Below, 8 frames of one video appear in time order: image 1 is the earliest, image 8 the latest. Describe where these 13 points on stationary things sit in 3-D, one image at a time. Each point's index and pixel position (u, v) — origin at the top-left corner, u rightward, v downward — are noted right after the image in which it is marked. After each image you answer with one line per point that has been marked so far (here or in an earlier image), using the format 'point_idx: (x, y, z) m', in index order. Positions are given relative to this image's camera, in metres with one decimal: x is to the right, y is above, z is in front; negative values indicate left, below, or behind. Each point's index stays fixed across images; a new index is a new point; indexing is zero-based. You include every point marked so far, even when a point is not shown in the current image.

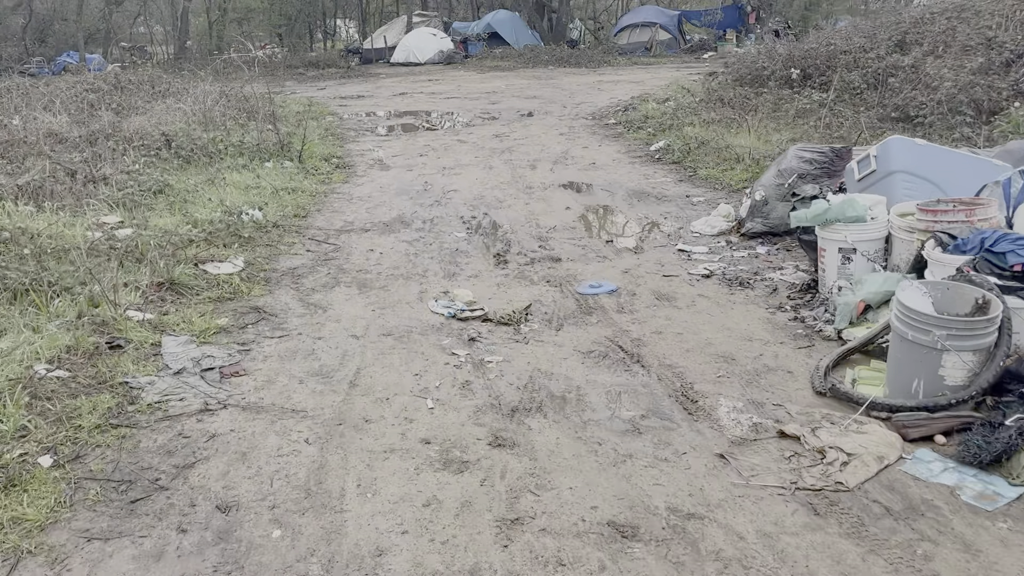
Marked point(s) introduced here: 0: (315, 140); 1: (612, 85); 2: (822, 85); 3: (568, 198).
0: (-1.9, +1.4, +8.0) m
1: (+1.9, +3.7, +15.3) m
2: (+3.3, +2.1, +8.8) m
3: (+0.4, +0.6, +5.5) m
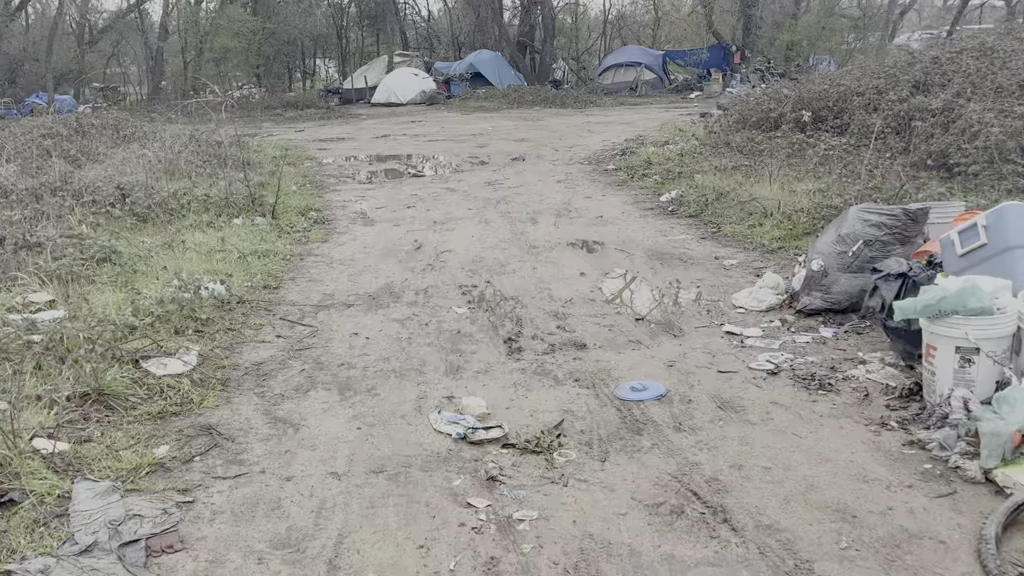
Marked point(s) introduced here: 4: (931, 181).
0: (-2.0, +0.9, +7.3) m
1: (+1.6, +2.9, +14.8) m
2: (+3.2, +1.6, +8.2) m
3: (+0.4, +0.2, +4.9) m
4: (+2.9, +0.7, +5.7) m
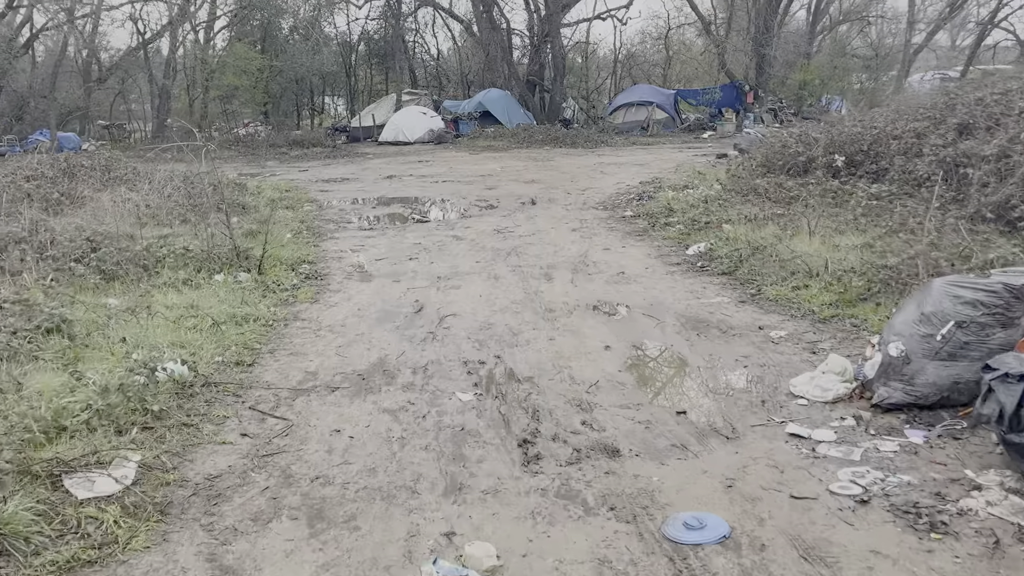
0: (-1.9, +0.4, +6.8) m
1: (+1.8, +2.1, +14.3) m
2: (+3.3, +1.0, +7.6) m
3: (+0.5, -0.2, +4.2) m
4: (+3.0, +0.3, +5.1) m
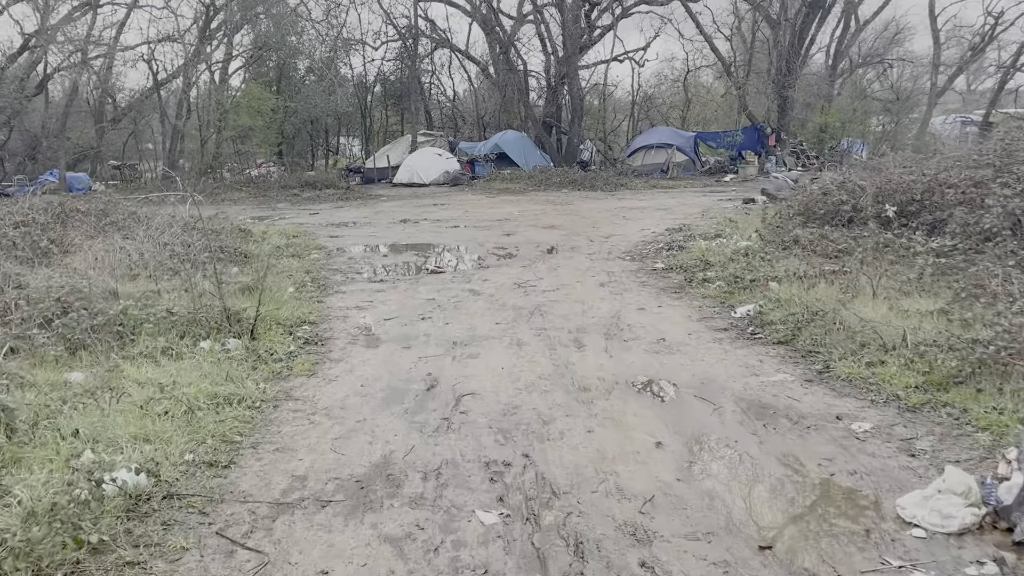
0: (-1.7, -0.1, +6.2) m
1: (+2.1, +1.2, +13.7) m
2: (+3.5, +0.5, +7.0) m
3: (+0.6, -0.5, +3.6) m
4: (+3.1, -0.1, +4.4) m
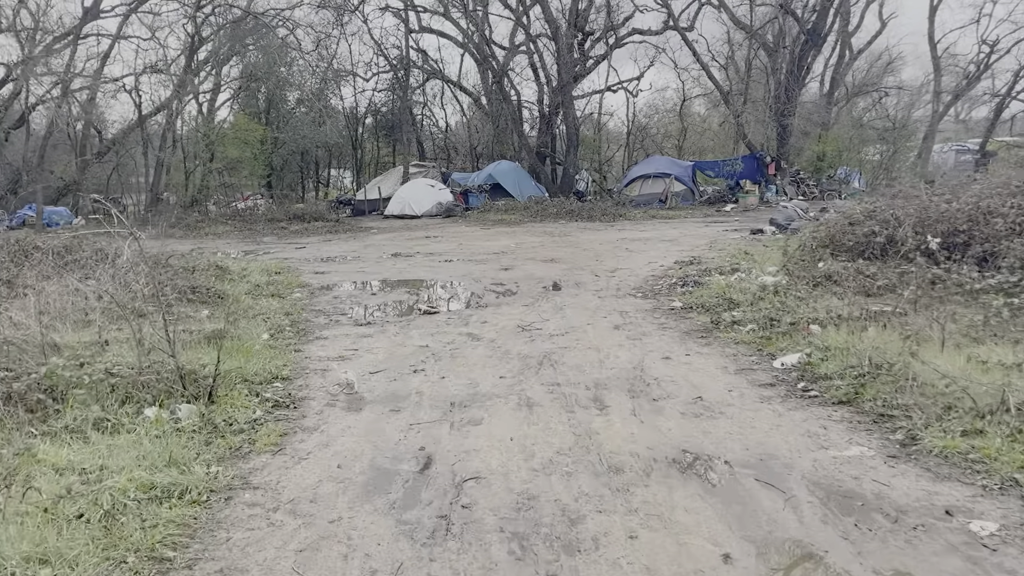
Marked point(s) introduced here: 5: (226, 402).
0: (-1.7, -0.4, +5.4) m
1: (+2.1, +0.7, +13.0) m
2: (+3.5, +0.2, +6.3) m
3: (+0.6, -0.7, +2.8) m
4: (+3.2, -0.3, +3.7) m
5: (-1.4, -0.5, +4.0) m
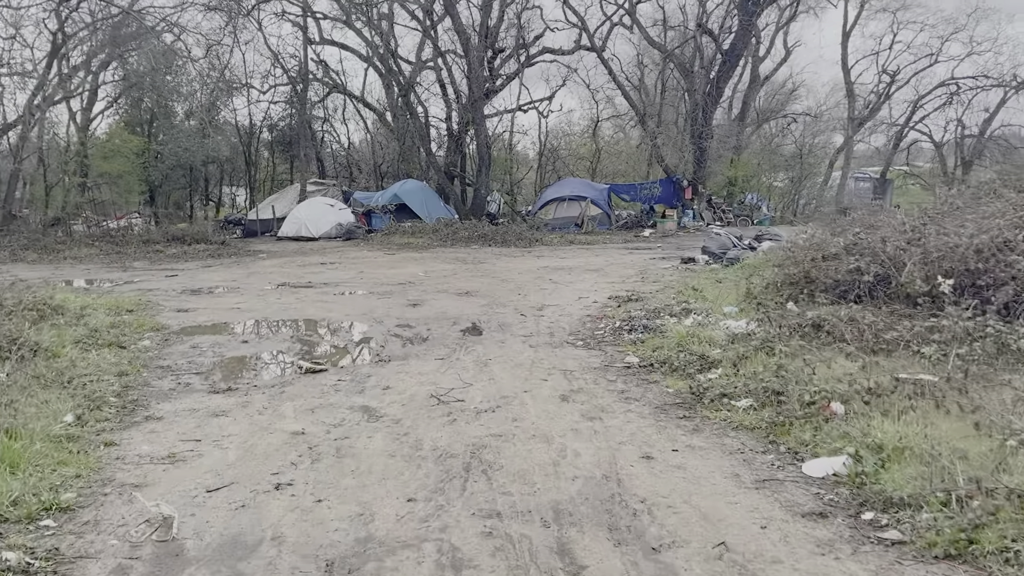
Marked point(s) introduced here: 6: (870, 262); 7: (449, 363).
0: (-2.0, -0.7, +3.6) m
1: (+0.8, +0.2, +11.6) m
2: (+3.0, -0.1, +5.1) m
3: (+0.5, -1.0, +1.3) m
4: (+2.9, -0.6, +2.4) m
5: (-1.6, -0.8, +2.3) m
6: (+2.7, +0.2, +6.2) m
7: (-0.4, -0.5, +5.8) m
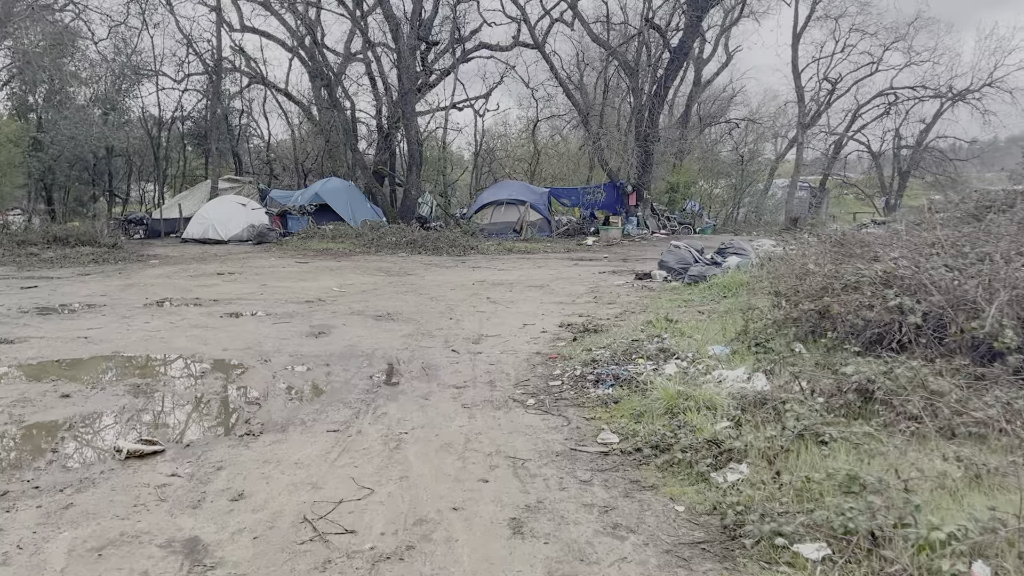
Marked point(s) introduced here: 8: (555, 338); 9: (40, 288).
0: (-2.2, -0.9, +1.7) m
1: (0.0, -0.1, +9.9) m
2: (+2.7, -0.4, +3.6) m
3: (+0.5, -1.2, -0.4) m
4: (+2.8, -0.8, +1.0) m
5: (-1.7, -1.0, +0.4) m
6: (+2.3, -0.1, +4.7) m
7: (-0.8, -0.7, +4.0) m
8: (+0.4, -0.4, +6.7) m
9: (-6.0, 0.0, +10.4) m
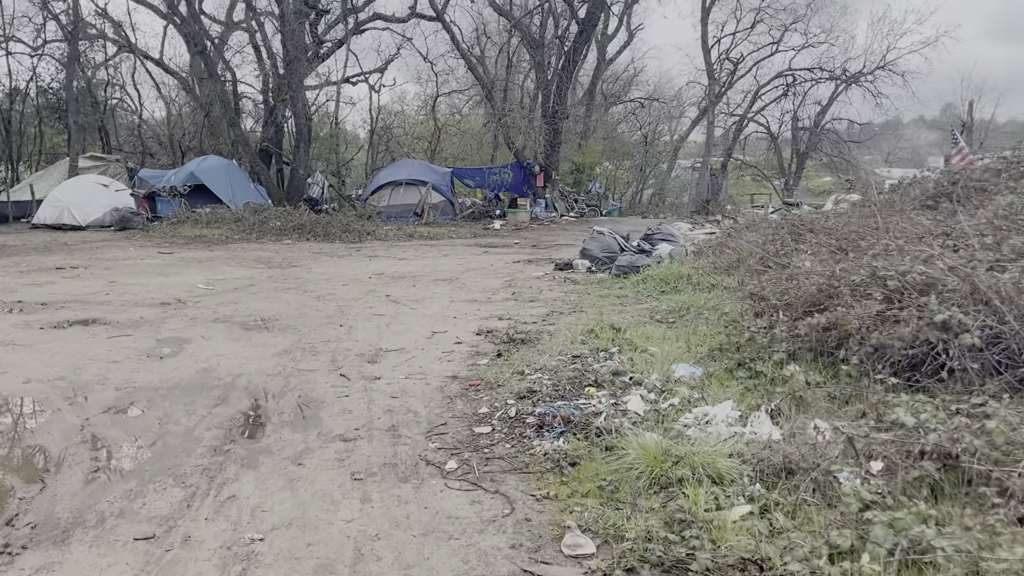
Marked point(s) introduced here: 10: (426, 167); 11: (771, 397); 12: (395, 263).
0: (-2.2, -1.0, 0.0) m
1: (-1.0, 0.0, +8.4) m
2: (+2.5, -0.4, +2.5) m
3: (+0.8, -1.4, -1.7) m
4: (+2.9, -0.9, -0.1) m
5: (-1.5, -1.2, -1.2) m
6: (+1.9, -0.1, +3.5) m
7: (-1.1, -0.8, +2.5) m
8: (-0.2, -0.4, +5.3) m
9: (-7.0, 0.0, +8.2) m
10: (-2.0, +2.9, +19.6) m
11: (+1.1, -0.4, +3.7) m
12: (-1.5, +0.3, +10.9) m
